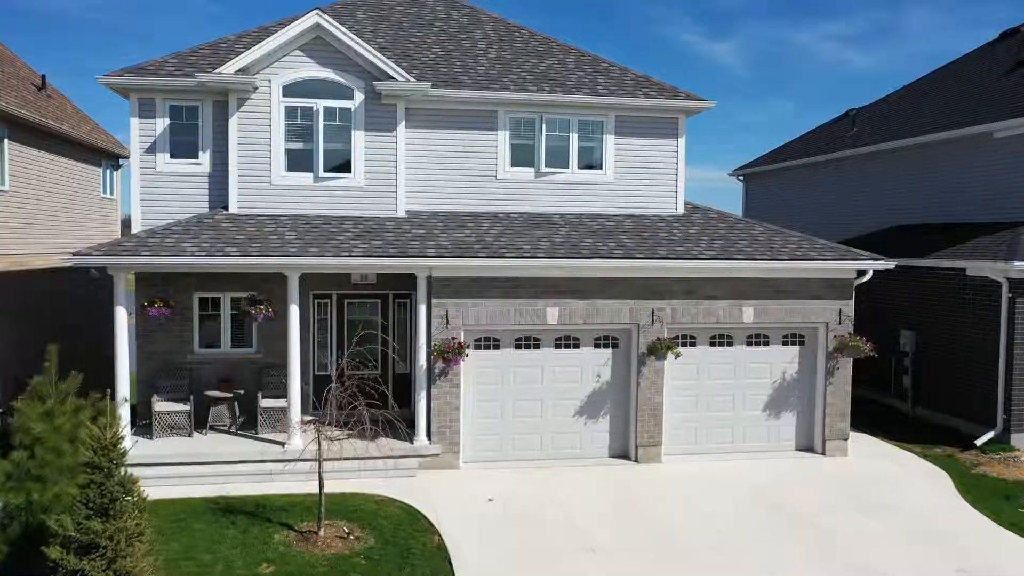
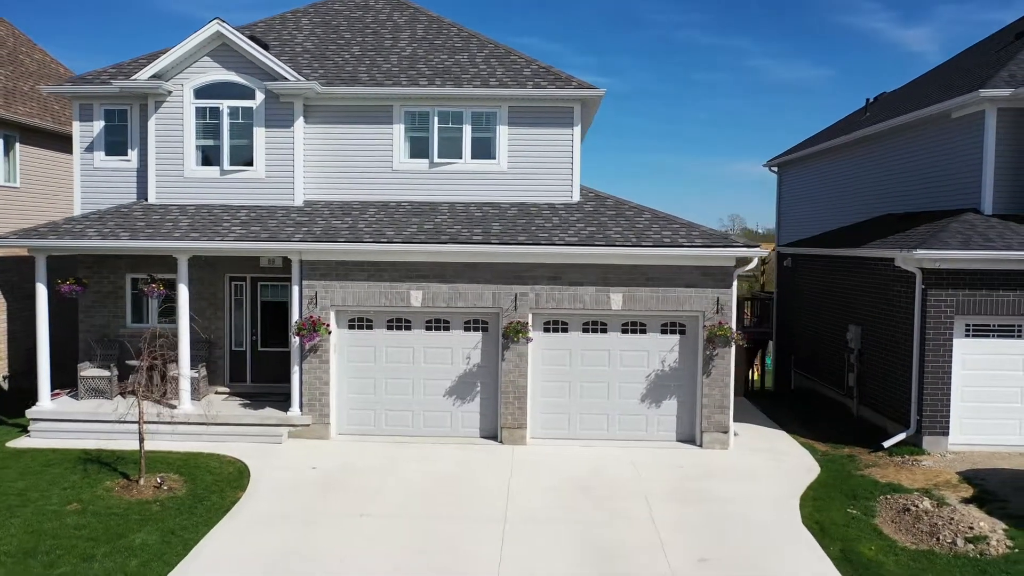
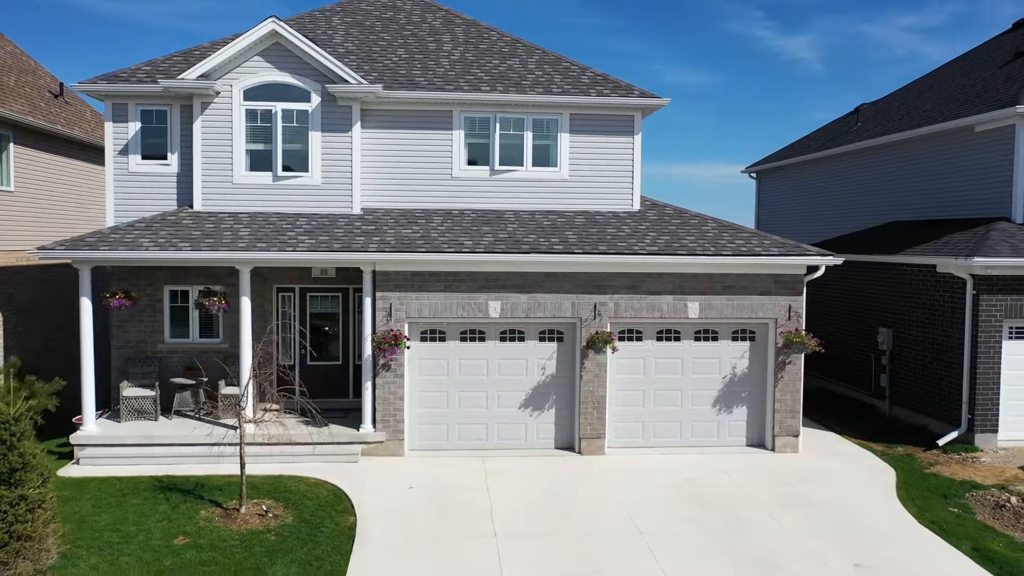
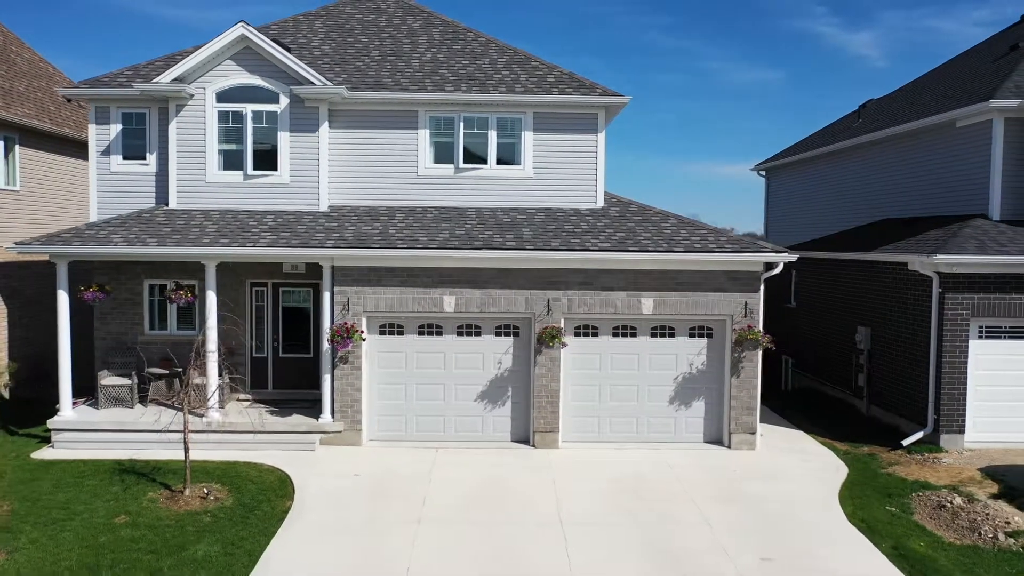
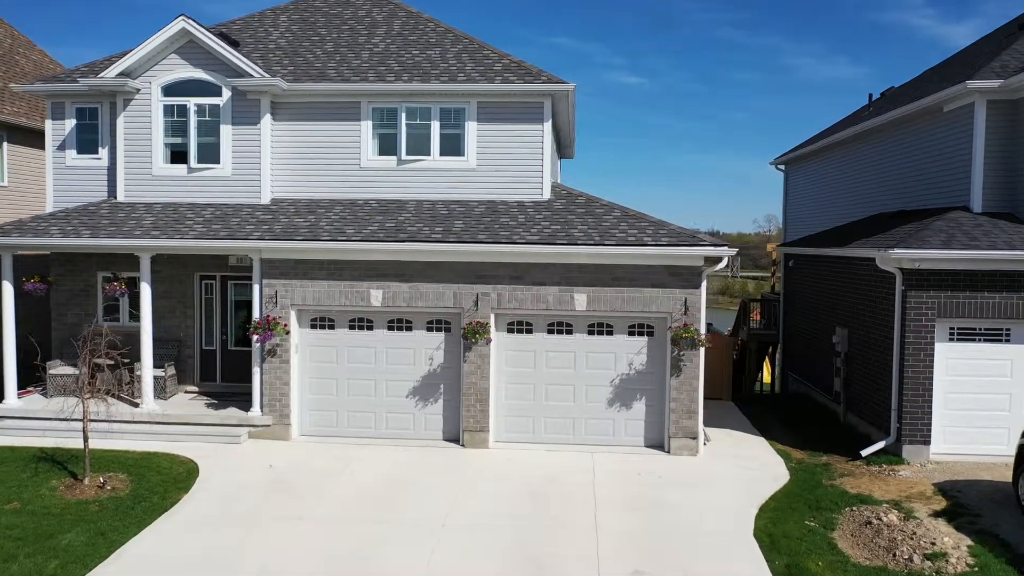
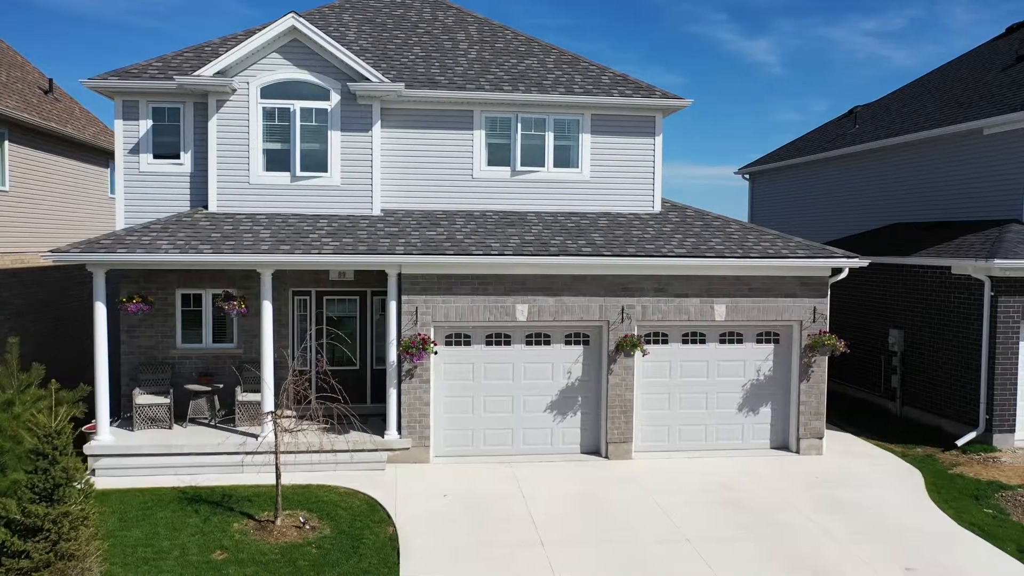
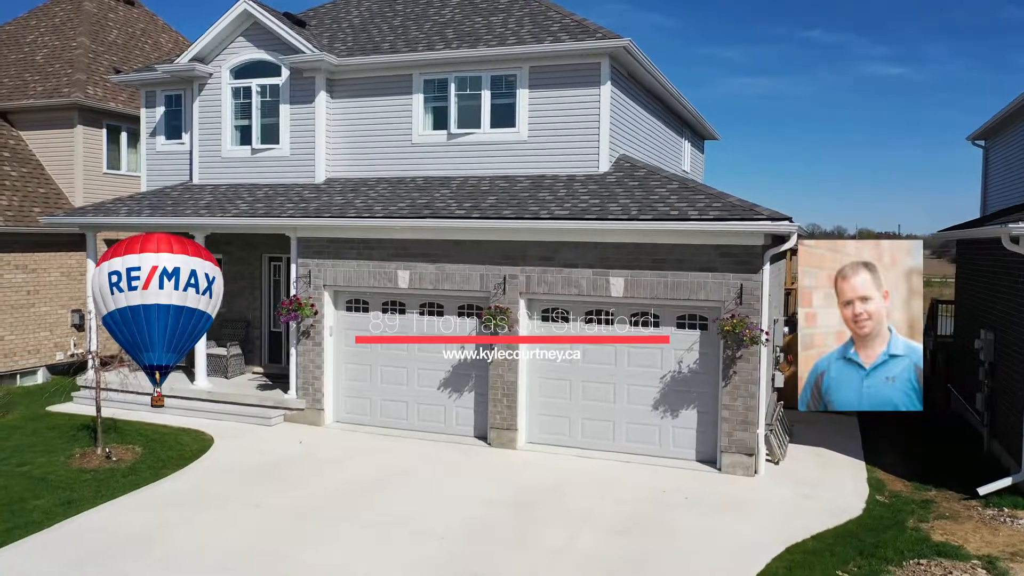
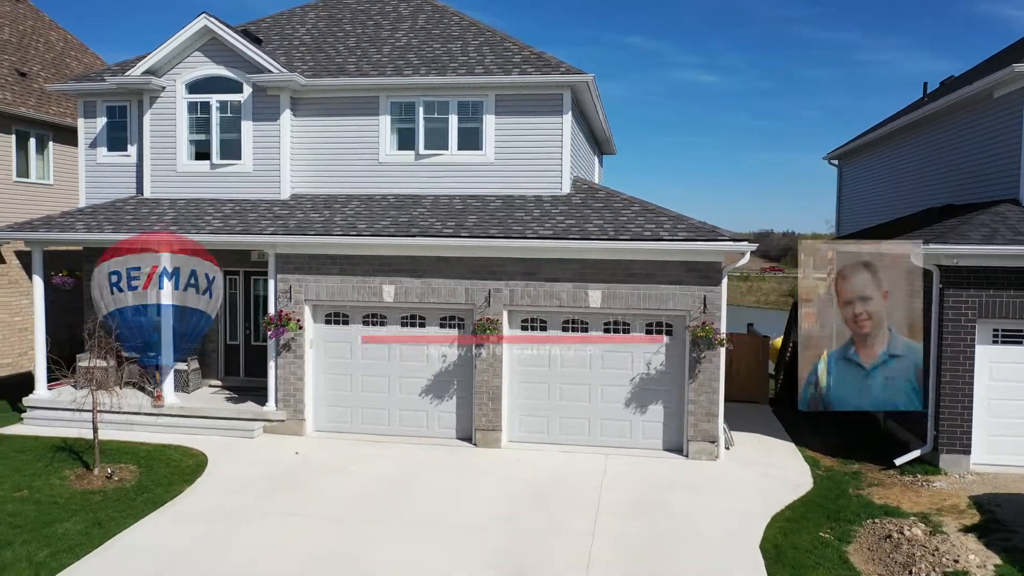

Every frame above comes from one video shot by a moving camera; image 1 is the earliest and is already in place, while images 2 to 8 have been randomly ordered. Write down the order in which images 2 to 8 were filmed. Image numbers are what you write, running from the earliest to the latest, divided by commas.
6, 3, 4, 2, 5, 8, 7
